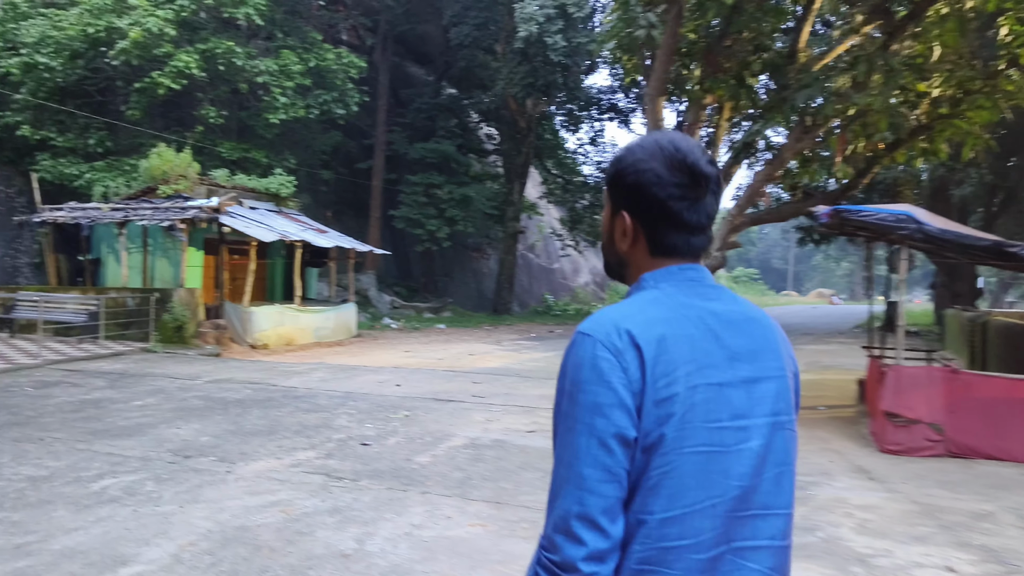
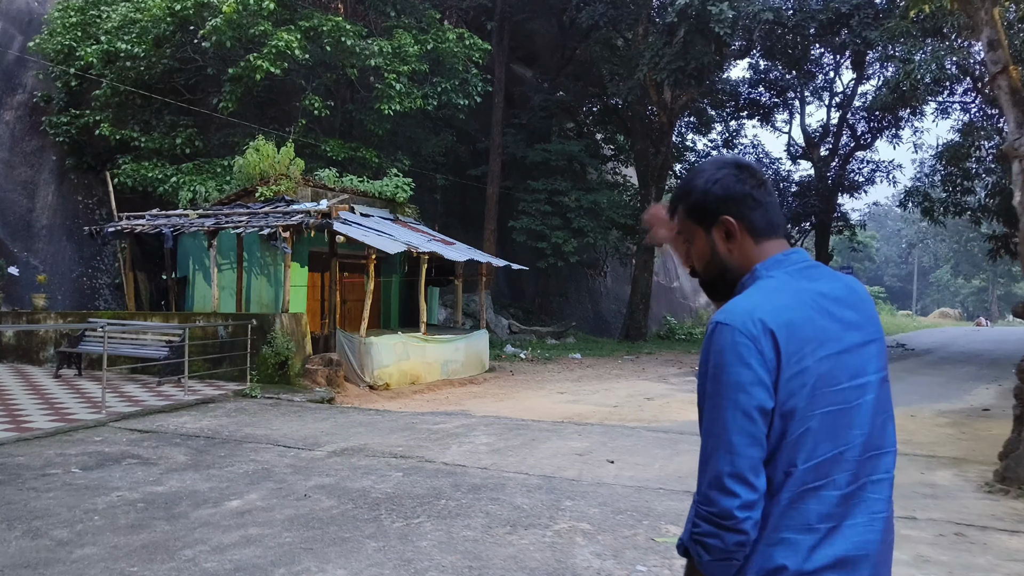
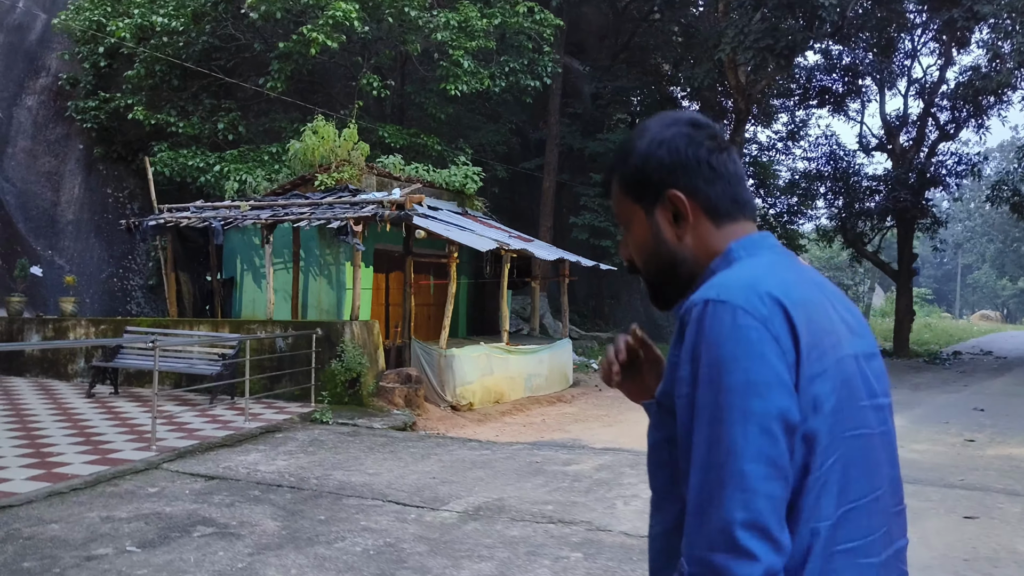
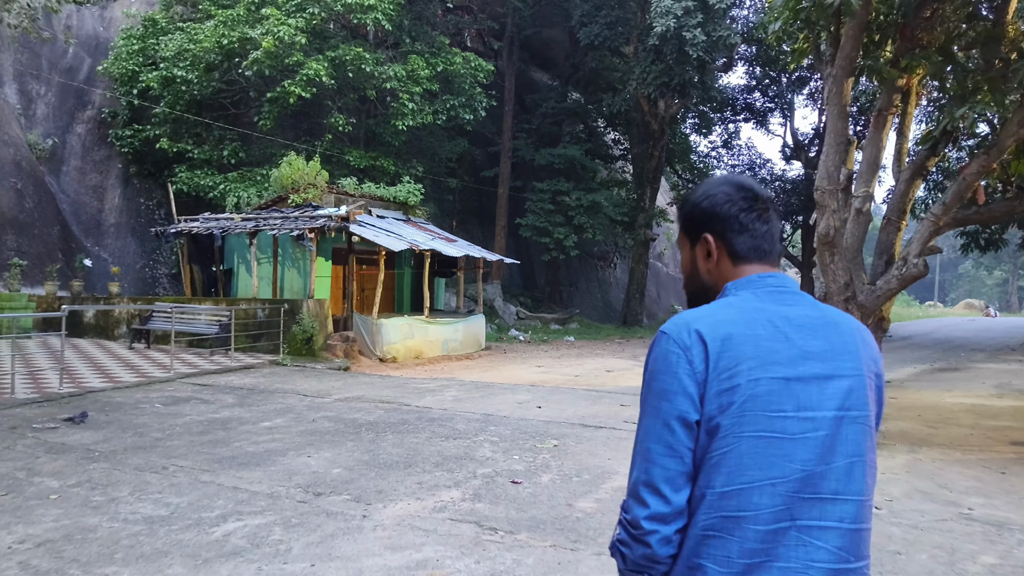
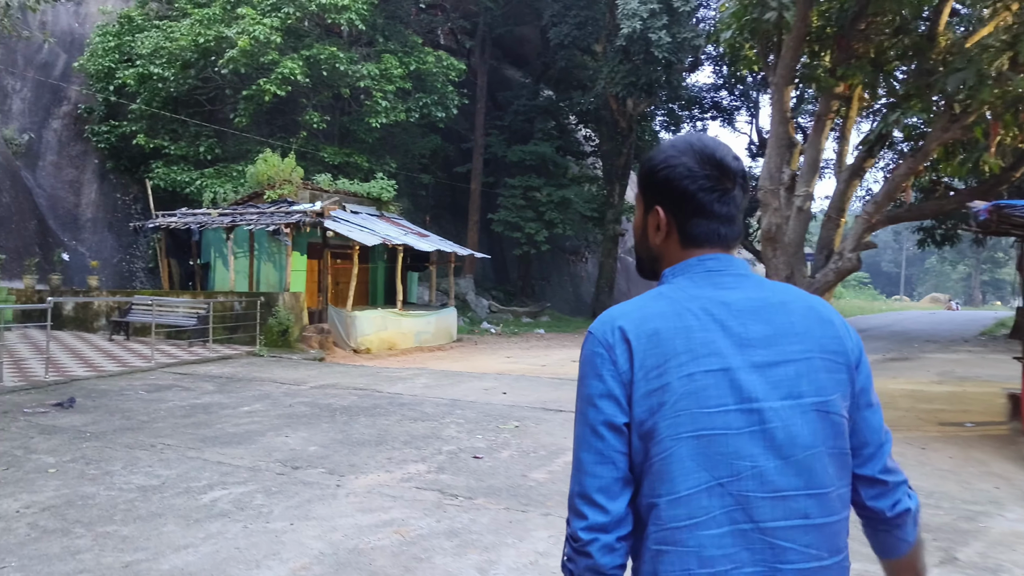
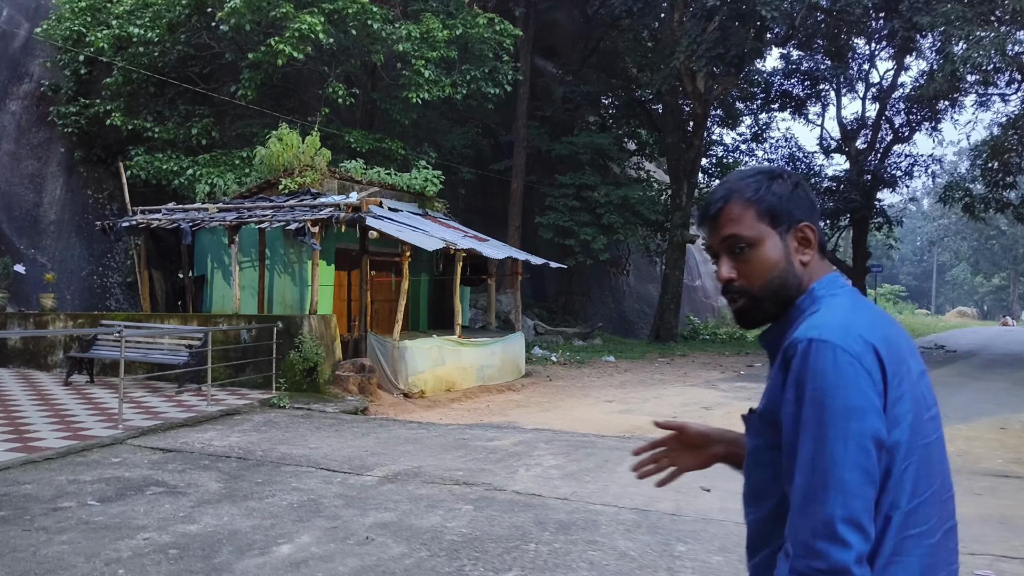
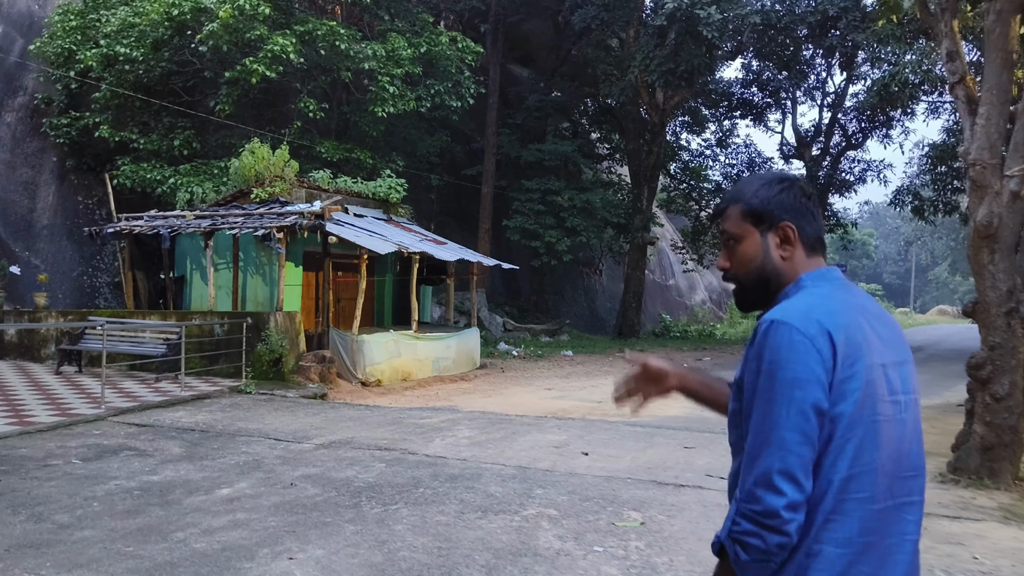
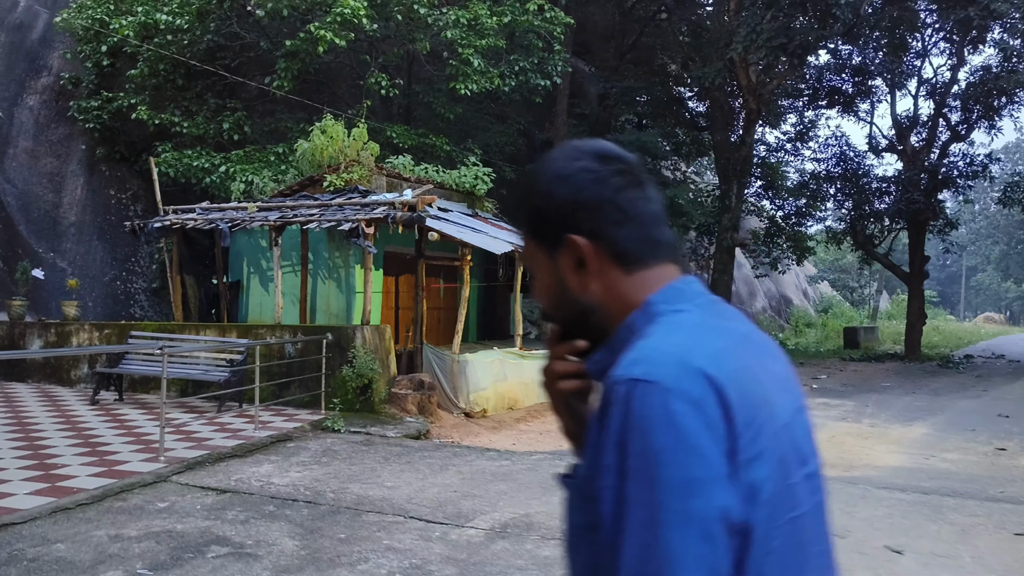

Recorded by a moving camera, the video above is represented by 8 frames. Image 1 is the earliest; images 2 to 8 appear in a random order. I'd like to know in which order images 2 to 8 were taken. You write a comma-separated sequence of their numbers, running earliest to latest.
5, 4, 7, 2, 6, 3, 8
